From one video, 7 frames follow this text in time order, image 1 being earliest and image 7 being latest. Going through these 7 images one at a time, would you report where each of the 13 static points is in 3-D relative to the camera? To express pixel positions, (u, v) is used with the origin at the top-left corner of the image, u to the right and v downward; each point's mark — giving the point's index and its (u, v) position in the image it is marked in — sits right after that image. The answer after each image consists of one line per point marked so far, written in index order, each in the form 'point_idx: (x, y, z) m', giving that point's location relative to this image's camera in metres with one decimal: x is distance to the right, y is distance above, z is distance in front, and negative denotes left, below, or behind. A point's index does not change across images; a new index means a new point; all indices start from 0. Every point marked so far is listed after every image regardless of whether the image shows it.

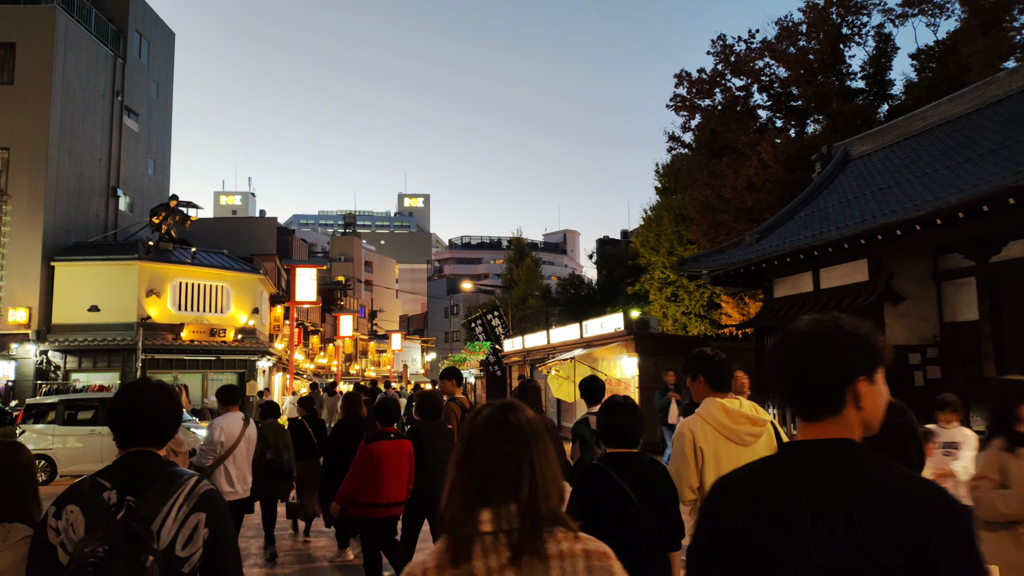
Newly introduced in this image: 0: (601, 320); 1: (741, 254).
0: (+1.8, -0.7, +18.4) m
1: (+4.5, +0.7, +17.9) m
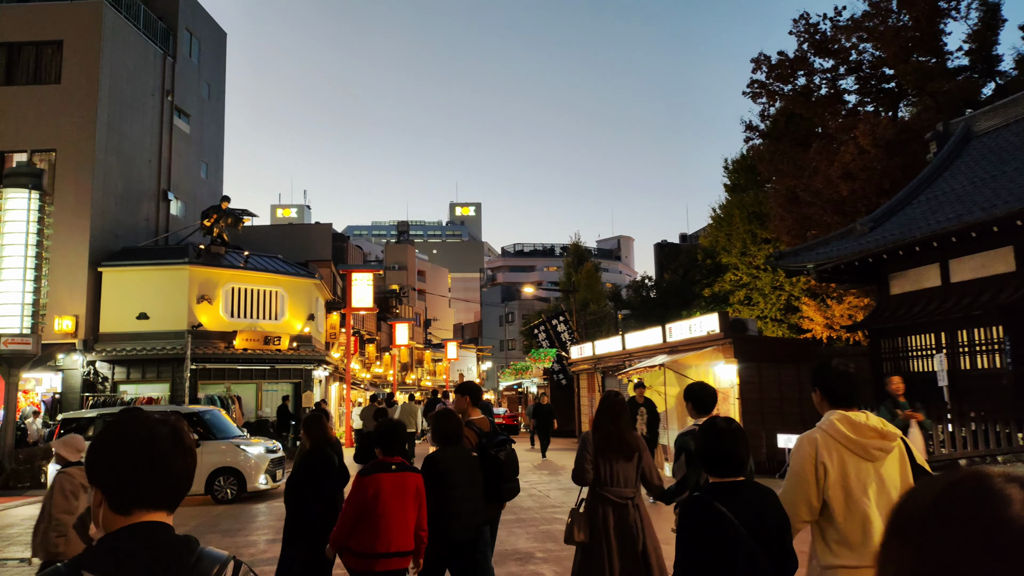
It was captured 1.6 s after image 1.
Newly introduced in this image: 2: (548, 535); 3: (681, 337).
0: (+3.2, -0.6, +16.6) m
1: (+5.9, +0.7, +15.9) m
2: (+0.3, -2.4, +8.8) m
3: (+3.2, -0.9, +16.8) m
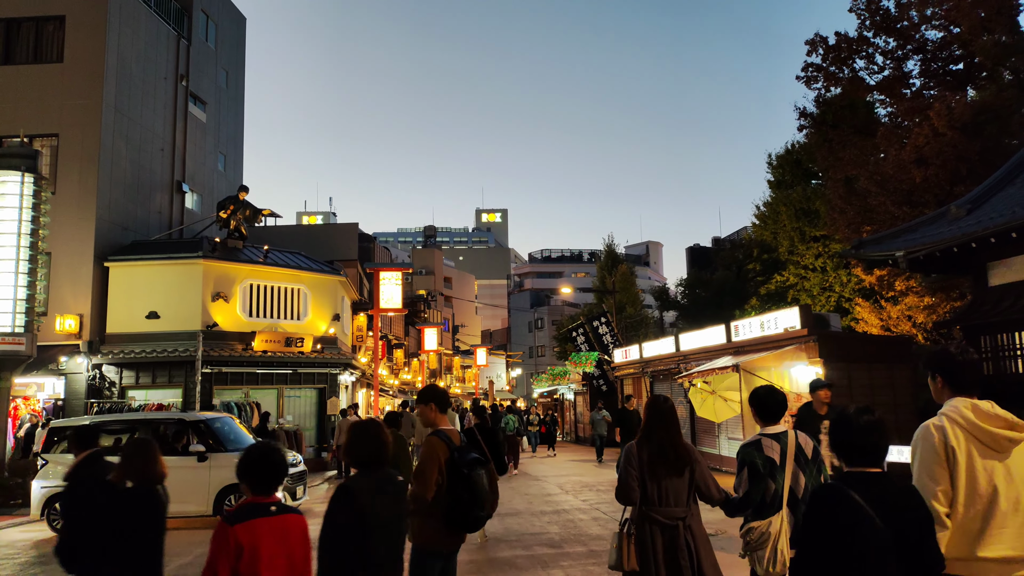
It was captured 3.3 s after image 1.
0: (+4.0, -0.5, +14.6) m
1: (+6.6, +0.9, +14.0) m
2: (+0.9, -2.2, +7.0) m
3: (+3.9, -0.8, +14.9) m
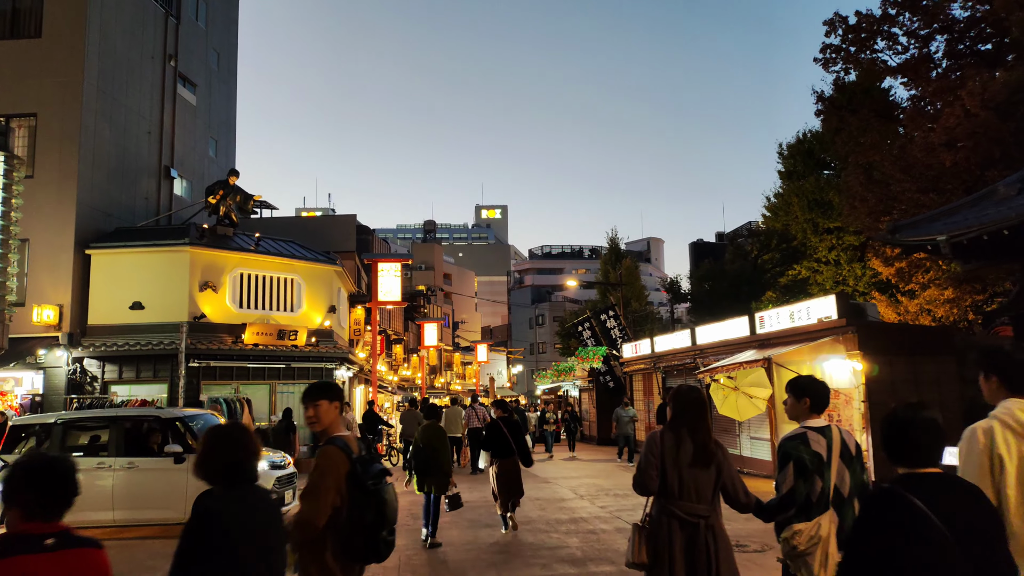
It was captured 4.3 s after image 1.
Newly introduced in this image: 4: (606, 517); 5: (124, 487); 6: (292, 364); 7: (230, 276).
0: (+4.1, -0.3, +13.6) m
1: (+6.7, +1.1, +12.9) m
2: (+1.0, -2.0, +5.9) m
3: (+4.1, -0.6, +13.8) m
4: (+1.0, -2.4, +9.6) m
5: (-4.2, -2.2, +9.9) m
6: (-4.5, -1.5, +18.7) m
7: (-5.6, +0.2, +18.3) m
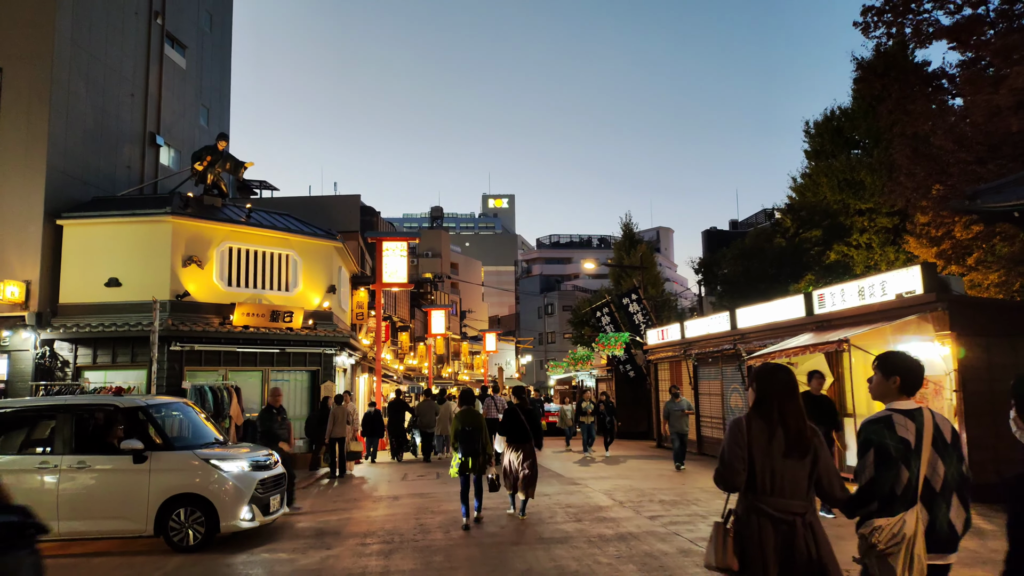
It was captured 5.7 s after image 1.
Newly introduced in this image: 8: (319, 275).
0: (+4.4, 0.0, +11.7) m
1: (+7.1, +1.4, +11.0) m
2: (+1.3, -1.7, +4.1) m
3: (+4.4, -0.2, +12.0) m
4: (+1.3, -2.1, +7.8) m
5: (-3.9, -1.8, +8.1) m
6: (-4.1, -1.1, +16.9) m
7: (-5.3, +0.7, +16.5) m
8: (-3.9, +0.2, +18.3) m
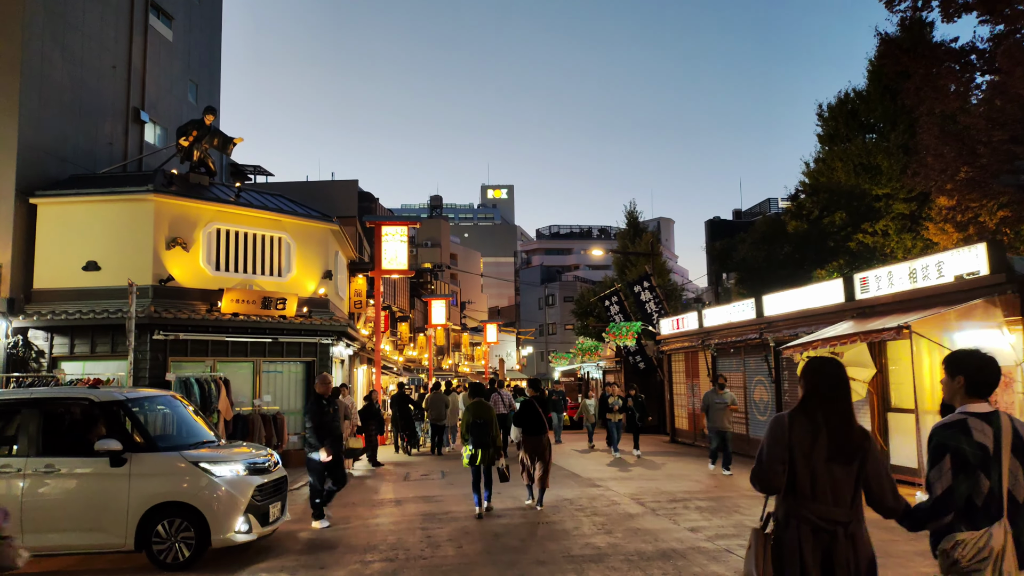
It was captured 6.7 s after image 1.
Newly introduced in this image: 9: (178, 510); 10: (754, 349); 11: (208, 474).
0: (+4.6, +0.3, +10.6) m
1: (+7.2, +1.6, +9.9) m
2: (+1.5, -1.6, +3.0) m
3: (+4.5, 0.0, +10.9) m
4: (+1.4, -1.9, +6.7) m
5: (-3.7, -1.7, +7.0) m
6: (-4.0, -0.9, +15.8) m
7: (-5.1, +0.9, +15.4) m
8: (-3.7, +0.5, +17.2) m
9: (-2.8, -1.8, +7.3) m
10: (+4.0, -1.0, +15.3) m
11: (-2.5, -1.5, +7.2) m
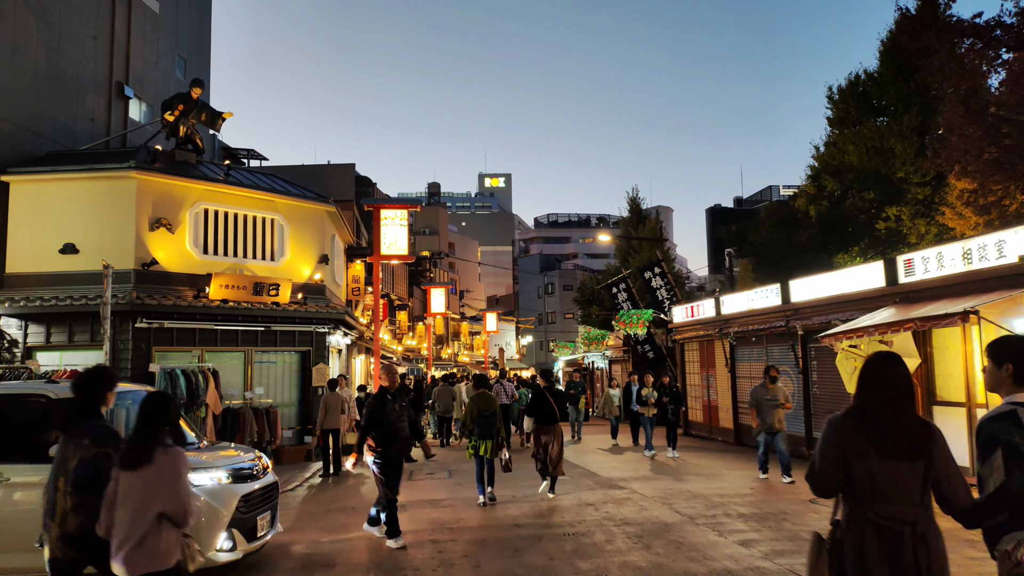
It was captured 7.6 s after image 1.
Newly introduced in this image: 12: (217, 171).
0: (+4.7, +0.4, +9.6) m
1: (+7.4, +1.8, +8.9) m
2: (+1.7, -1.5, +2.0) m
3: (+4.7, +0.2, +9.9) m
4: (+1.6, -1.8, +5.7) m
5: (-3.6, -1.5, +6.1) m
6: (-3.8, -0.6, +14.8) m
7: (-5.0, +1.2, +14.3) m
8: (-3.6, +0.8, +16.2) m
9: (-2.6, -1.6, +6.4) m
10: (+4.2, -0.8, +14.4) m
11: (-2.4, -1.3, +6.3) m
12: (-4.9, +1.9, +15.3) m
